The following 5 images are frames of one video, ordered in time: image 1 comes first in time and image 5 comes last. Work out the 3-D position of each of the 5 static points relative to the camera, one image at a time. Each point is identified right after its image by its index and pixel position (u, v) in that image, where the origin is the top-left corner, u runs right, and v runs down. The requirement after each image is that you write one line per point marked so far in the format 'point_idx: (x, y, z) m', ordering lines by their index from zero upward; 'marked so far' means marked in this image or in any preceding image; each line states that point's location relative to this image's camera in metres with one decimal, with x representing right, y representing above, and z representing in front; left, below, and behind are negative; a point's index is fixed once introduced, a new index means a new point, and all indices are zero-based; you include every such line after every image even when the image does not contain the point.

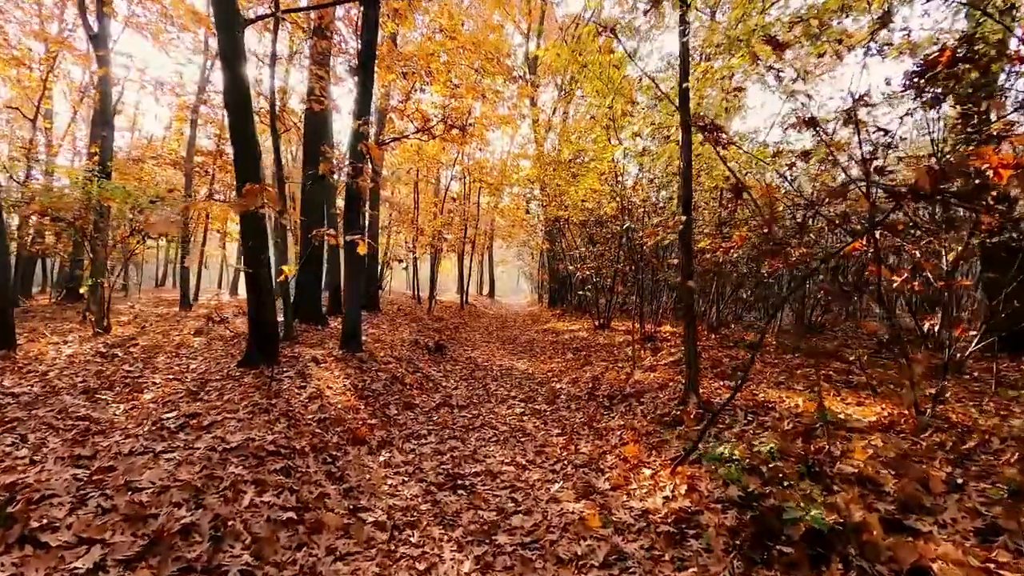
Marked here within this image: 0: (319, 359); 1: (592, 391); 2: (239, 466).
0: (-3.5, -1.3, +9.4) m
1: (+1.4, -1.8, +8.9) m
2: (-2.4, -1.6, +4.6) m
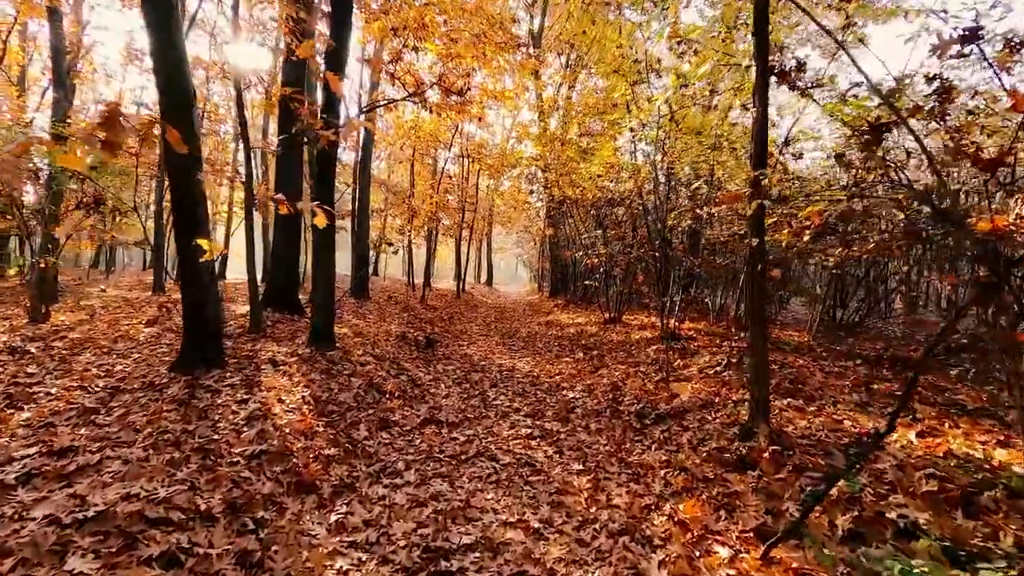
0: (-3.5, -1.1, +7.6) m
1: (+1.4, -1.6, +7.2) m
2: (-2.4, -1.5, +2.9) m
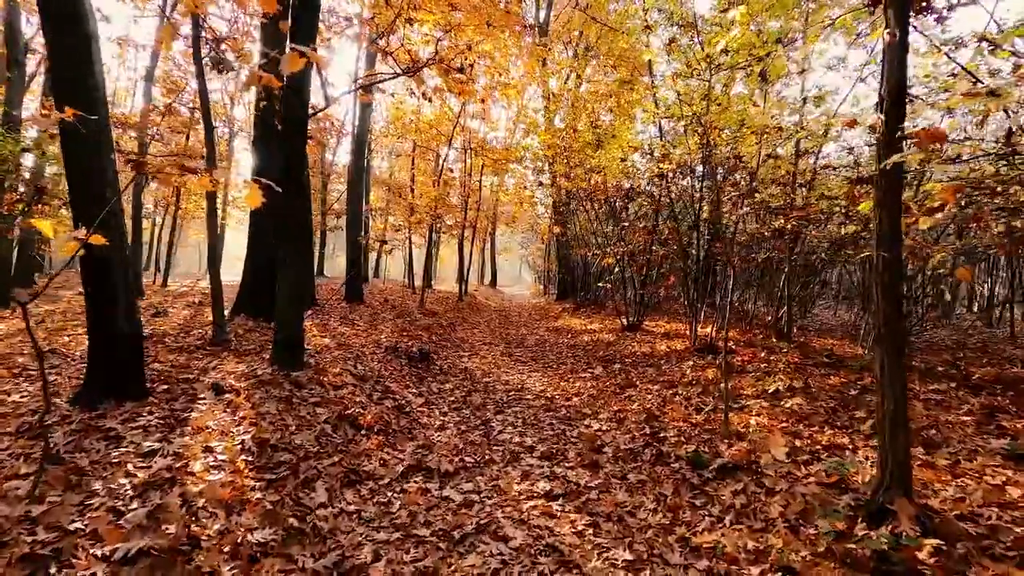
0: (-3.3, -1.1, +6.0) m
1: (+1.5, -1.7, +5.6) m
2: (-2.3, -1.5, +1.3) m
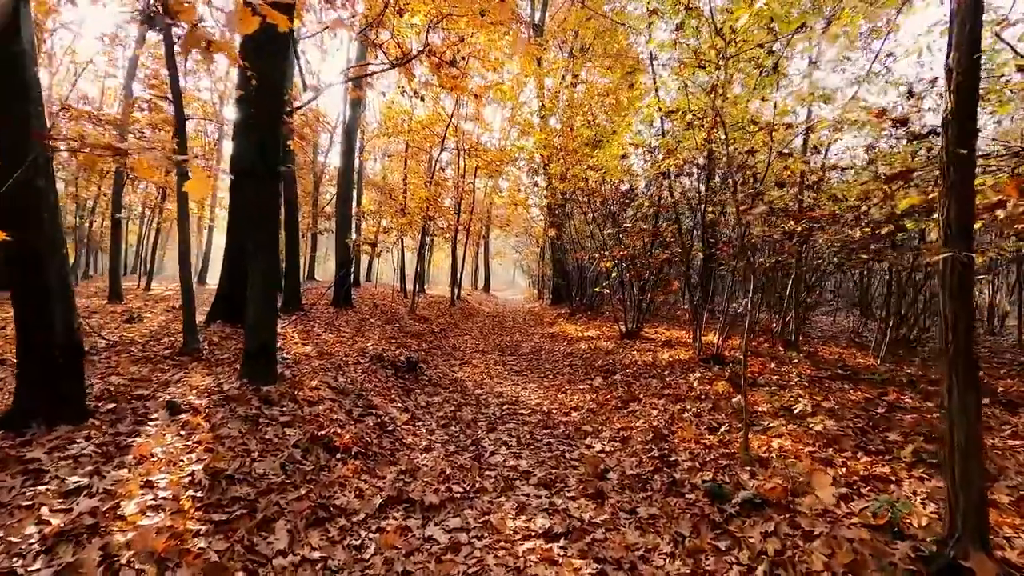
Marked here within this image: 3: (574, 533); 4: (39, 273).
0: (-3.4, -1.2, +5.4) m
1: (+1.5, -1.8, +5.0) m
2: (-2.3, -1.5, +0.6) m
3: (+0.5, -1.9, +4.0) m
4: (-3.8, -0.1, +4.1) m
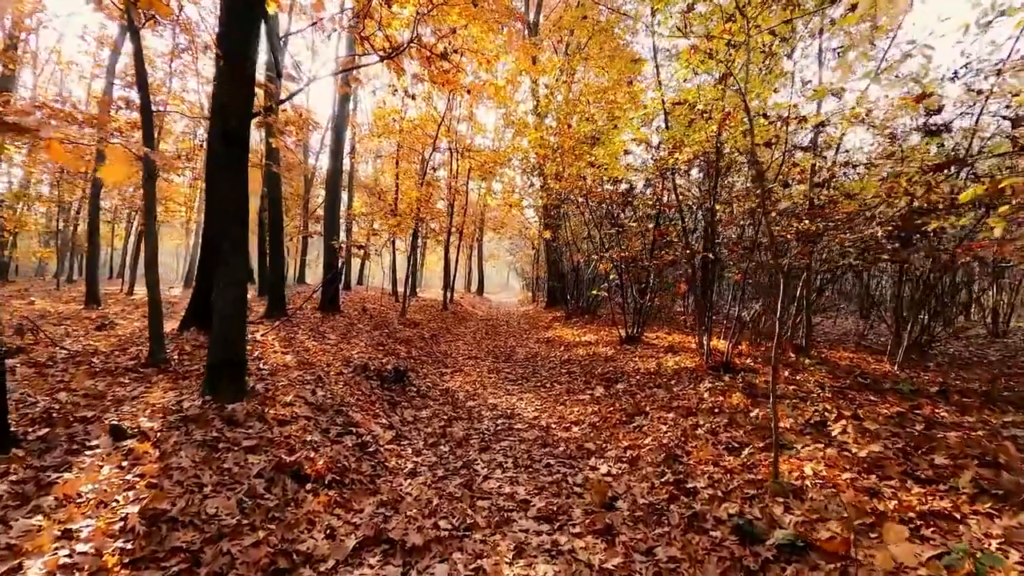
0: (-3.4, -1.2, +4.7) m
1: (+1.4, -1.8, +4.3) m
2: (-2.3, -1.6, 0.0) m
3: (+0.4, -1.9, +3.4) m
4: (-3.8, -0.1, +3.4) m
